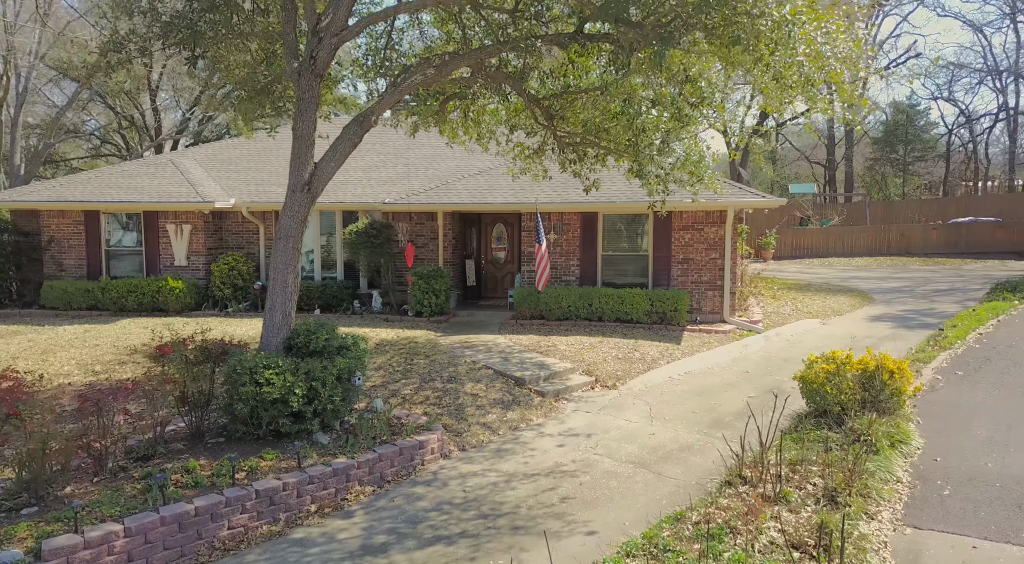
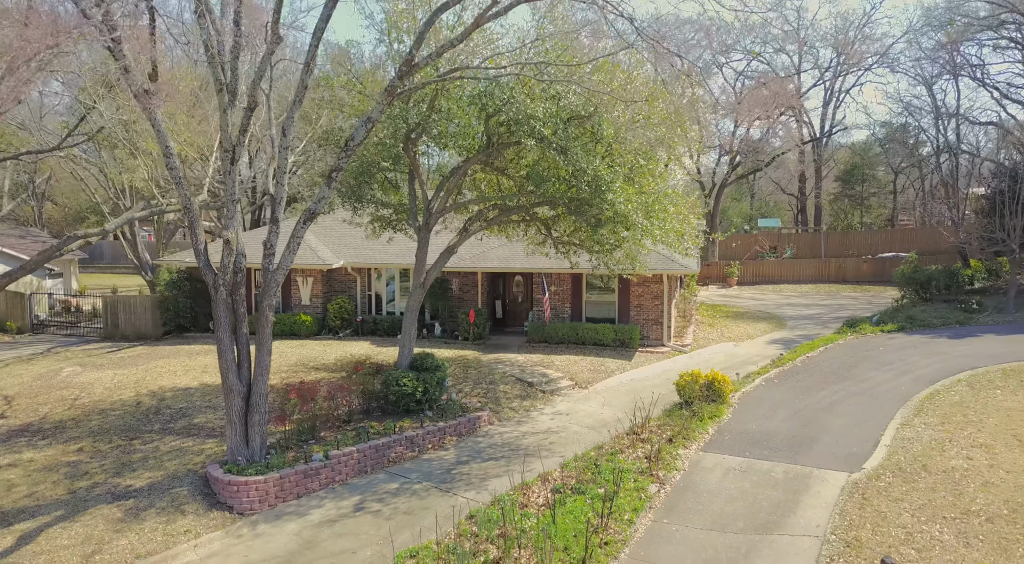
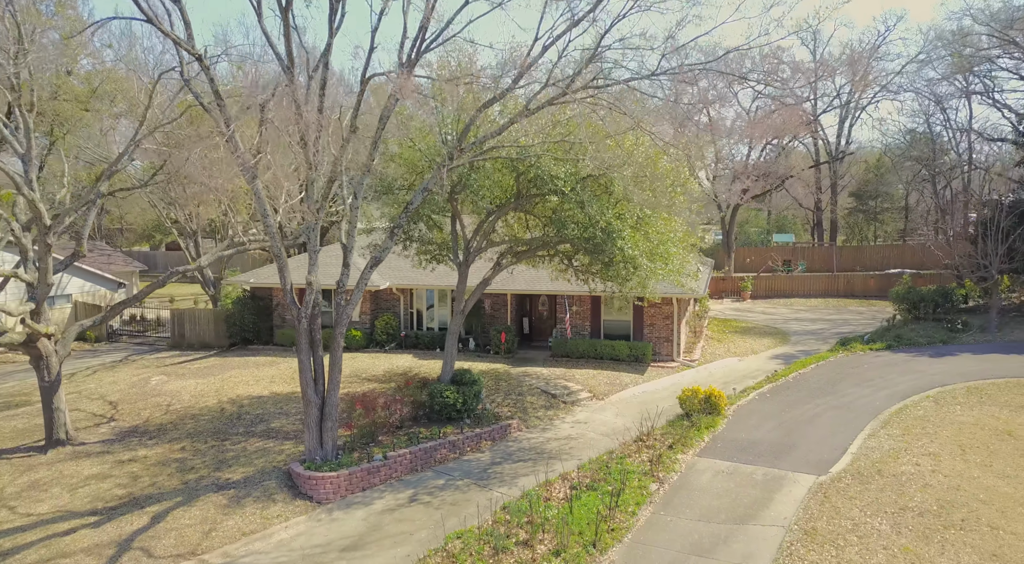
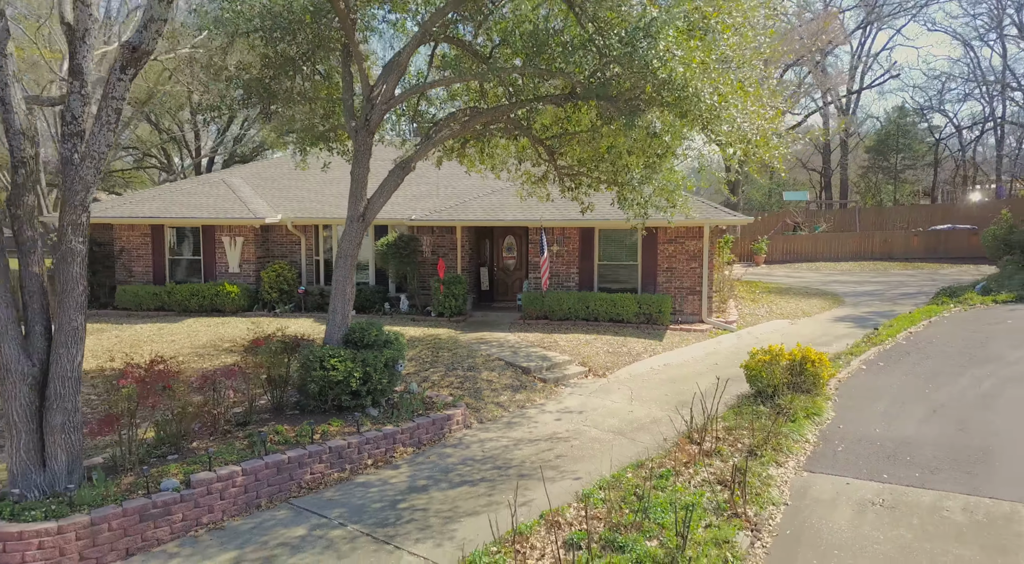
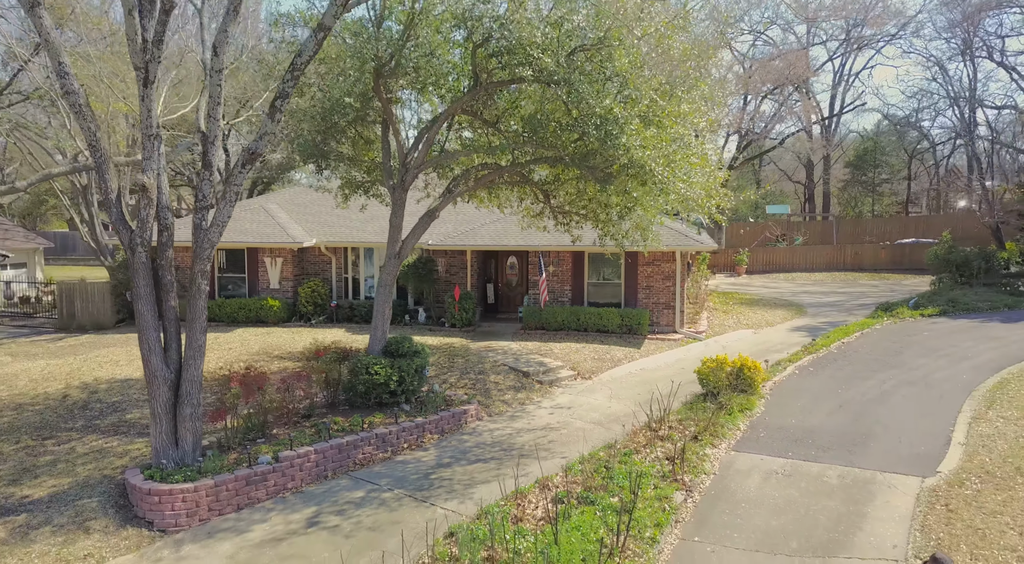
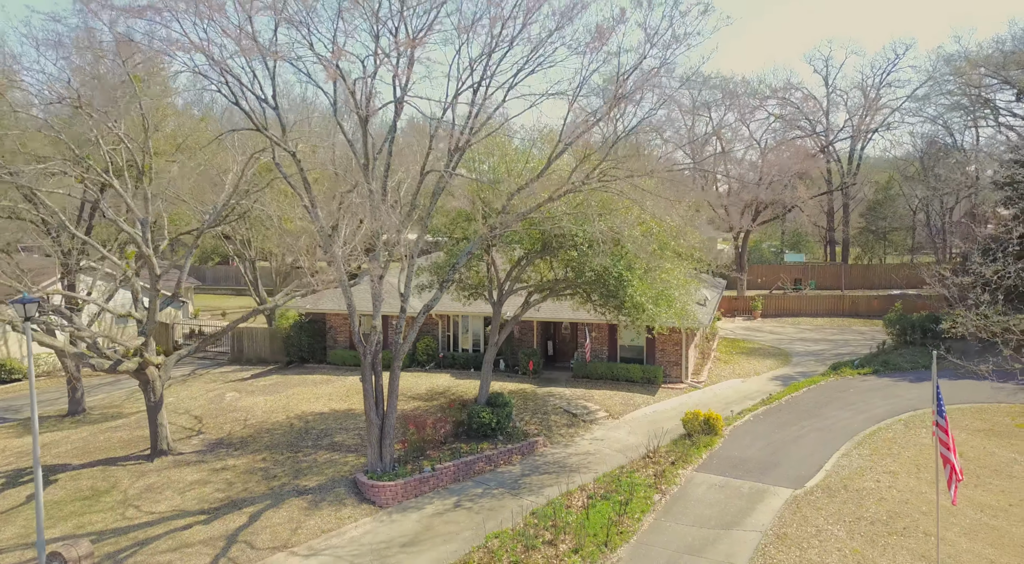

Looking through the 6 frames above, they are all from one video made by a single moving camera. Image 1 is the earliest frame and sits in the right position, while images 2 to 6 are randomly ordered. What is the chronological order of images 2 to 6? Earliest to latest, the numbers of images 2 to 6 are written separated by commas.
4, 5, 2, 3, 6
